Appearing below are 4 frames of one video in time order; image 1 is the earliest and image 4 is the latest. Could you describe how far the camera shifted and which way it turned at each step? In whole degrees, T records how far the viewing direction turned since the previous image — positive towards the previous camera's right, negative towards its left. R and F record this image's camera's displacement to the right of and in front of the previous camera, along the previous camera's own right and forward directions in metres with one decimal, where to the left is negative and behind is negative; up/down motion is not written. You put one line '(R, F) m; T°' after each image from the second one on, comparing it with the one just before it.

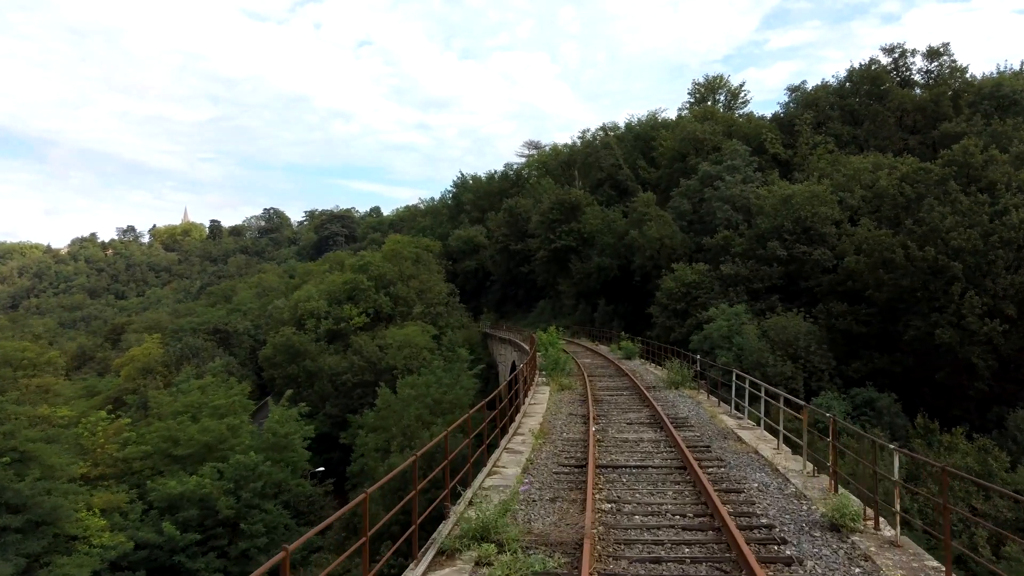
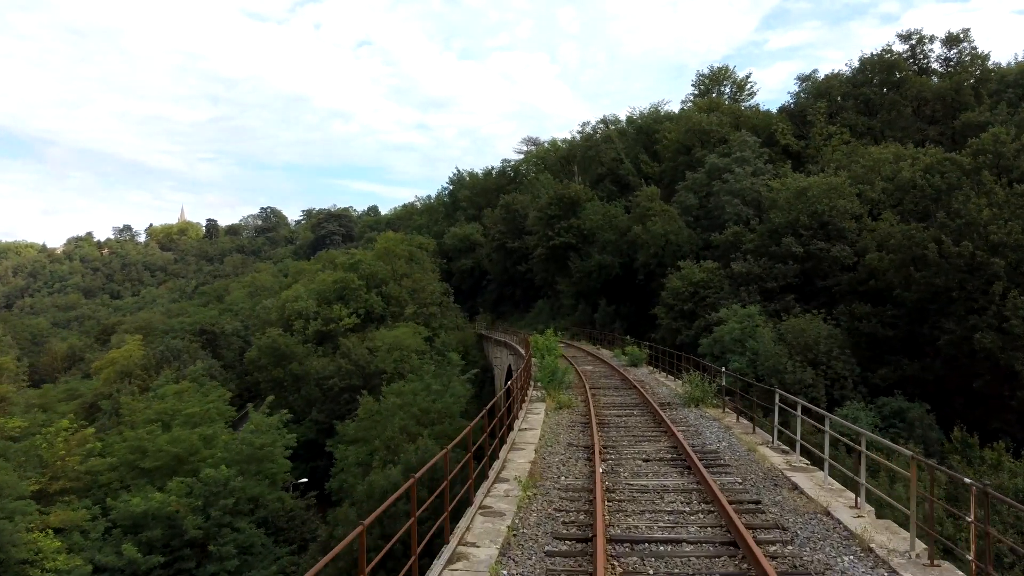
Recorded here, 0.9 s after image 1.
(+0.1, +2.0) m; 0°
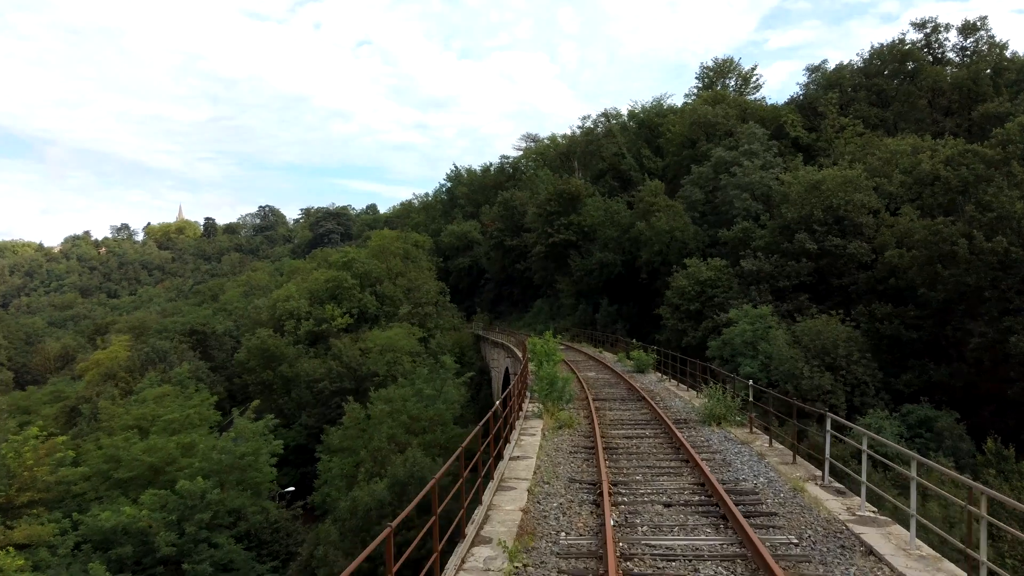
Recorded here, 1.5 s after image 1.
(+0.1, +1.4) m; 0°
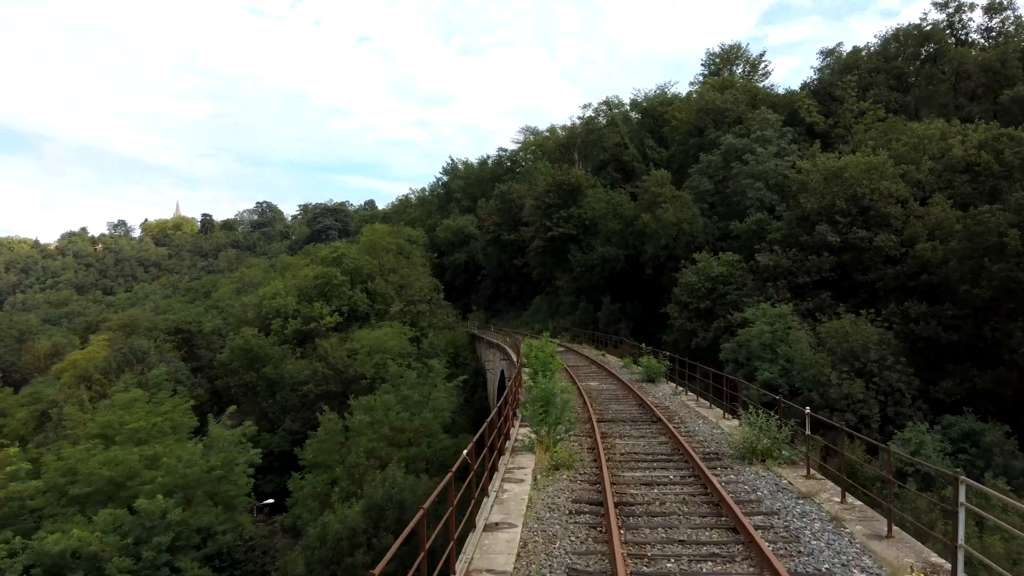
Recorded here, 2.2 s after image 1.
(+0.2, +2.0) m; 0°
